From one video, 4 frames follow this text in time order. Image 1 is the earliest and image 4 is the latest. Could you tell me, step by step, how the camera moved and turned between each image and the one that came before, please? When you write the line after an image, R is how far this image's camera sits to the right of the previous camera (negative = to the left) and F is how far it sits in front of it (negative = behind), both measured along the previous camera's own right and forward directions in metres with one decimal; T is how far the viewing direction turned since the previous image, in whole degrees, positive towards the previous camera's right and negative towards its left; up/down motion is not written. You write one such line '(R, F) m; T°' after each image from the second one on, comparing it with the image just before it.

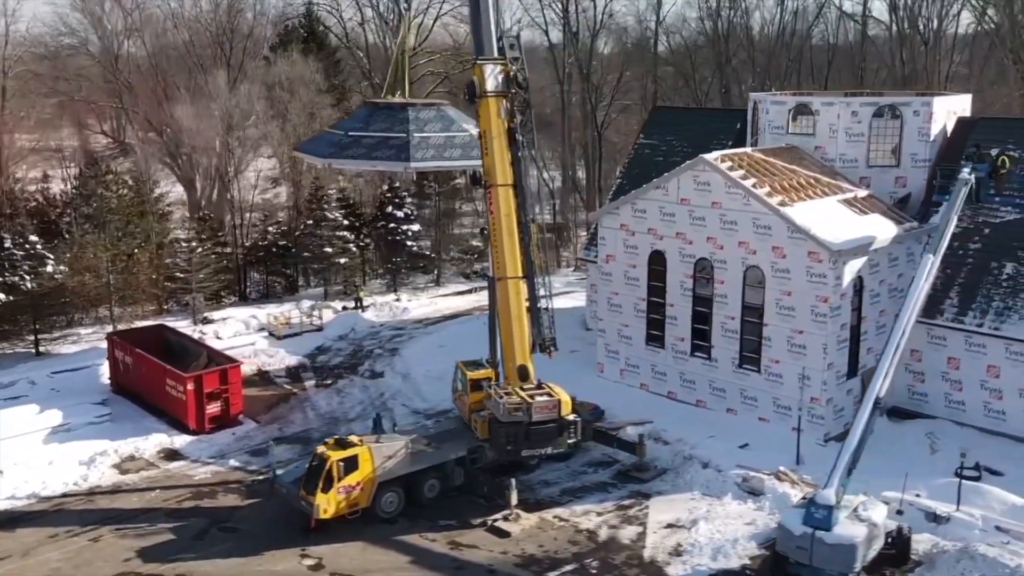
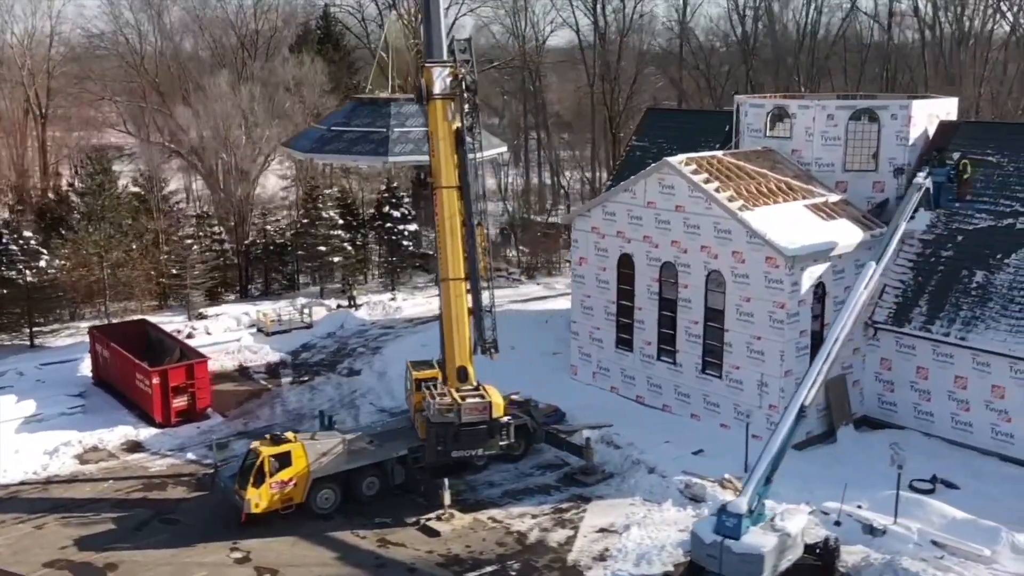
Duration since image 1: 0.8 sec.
(+2.1, 0.0) m; -3°
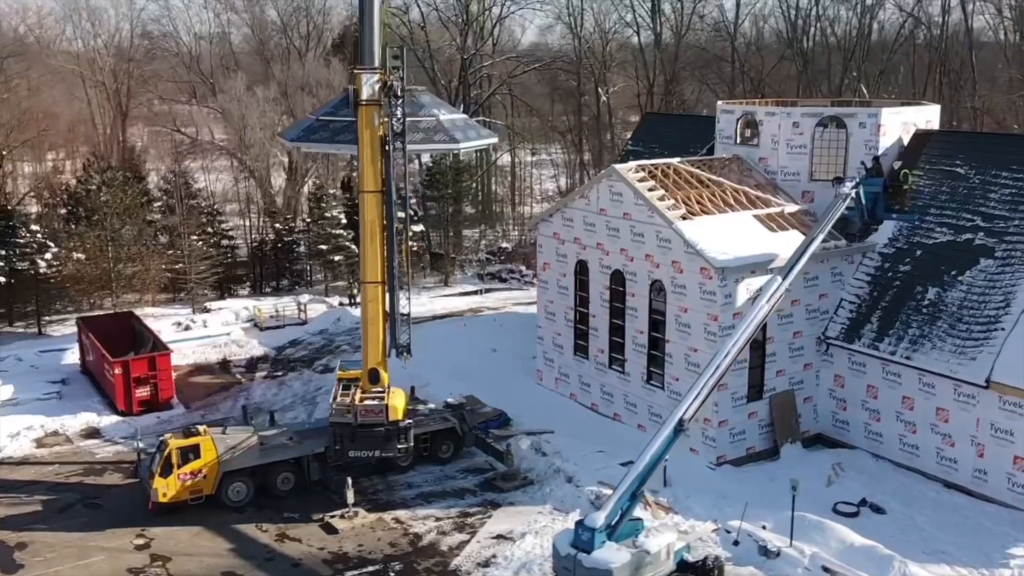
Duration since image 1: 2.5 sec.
(+3.5, 0.0) m; -6°
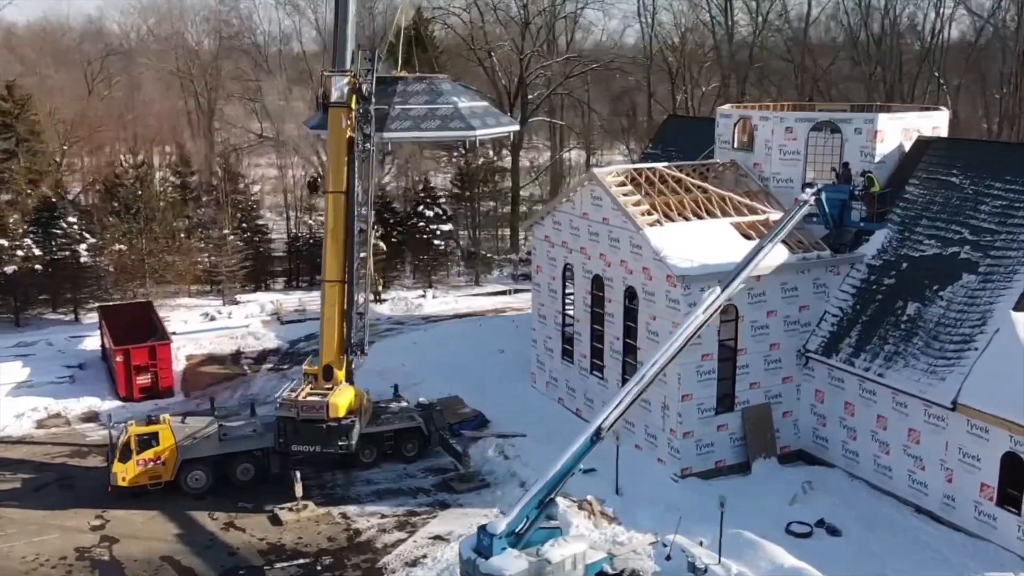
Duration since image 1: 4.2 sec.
(+2.8, +0.1) m; -6°
